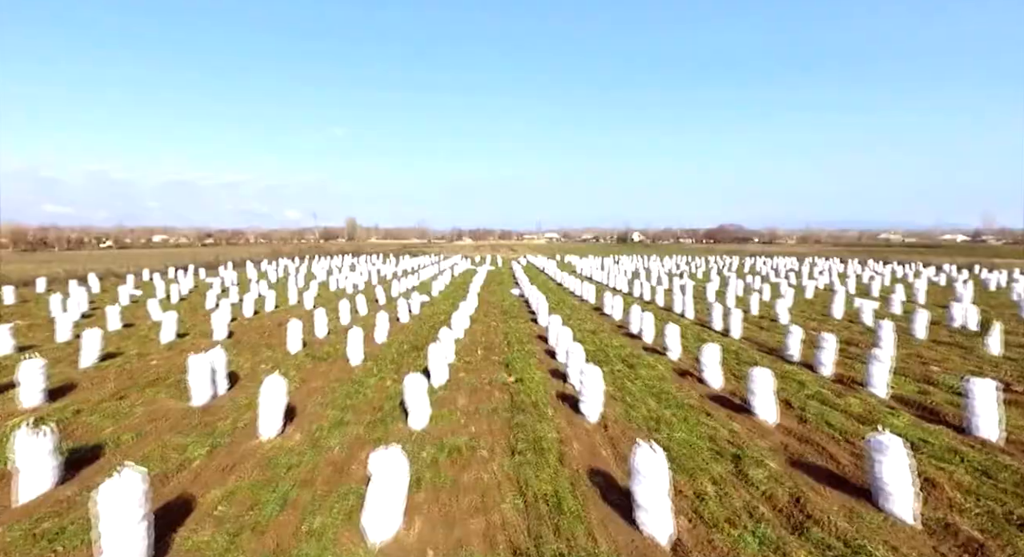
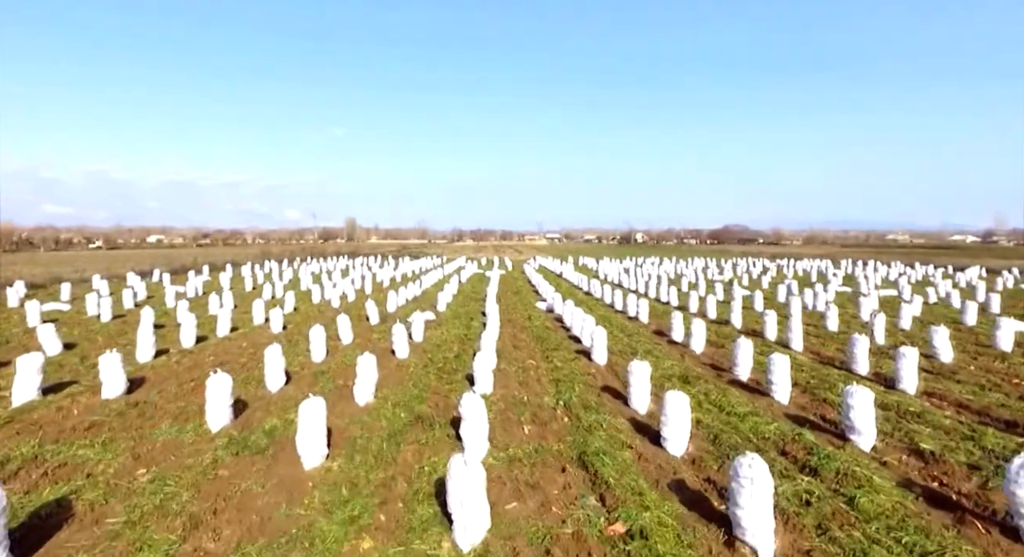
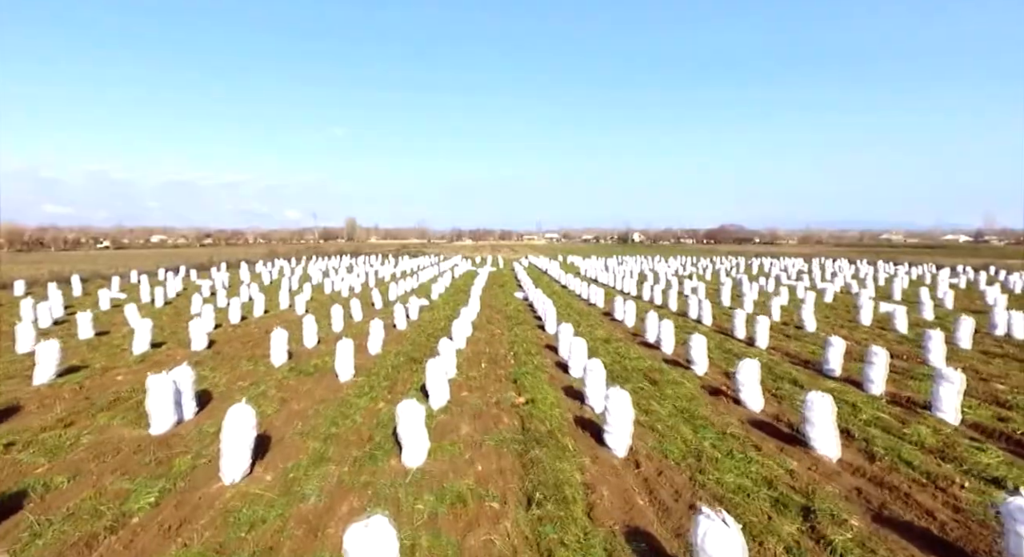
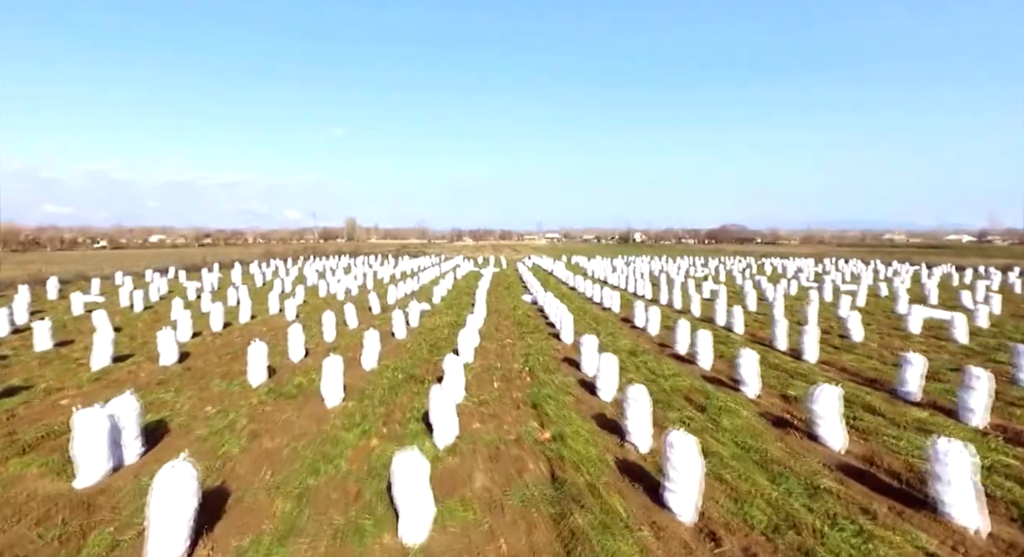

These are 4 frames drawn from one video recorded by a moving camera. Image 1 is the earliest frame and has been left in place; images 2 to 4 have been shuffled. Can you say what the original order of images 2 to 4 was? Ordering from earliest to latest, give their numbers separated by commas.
3, 4, 2
